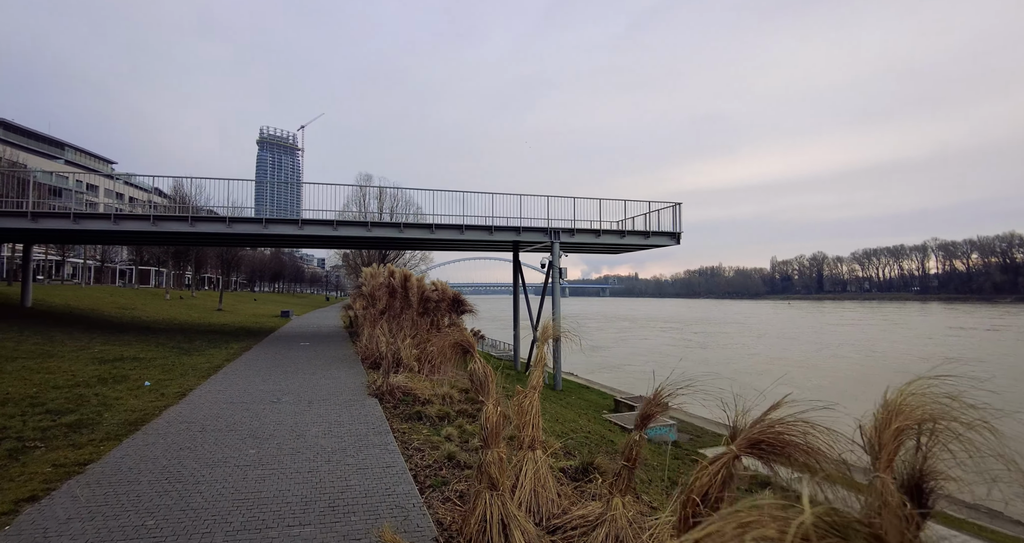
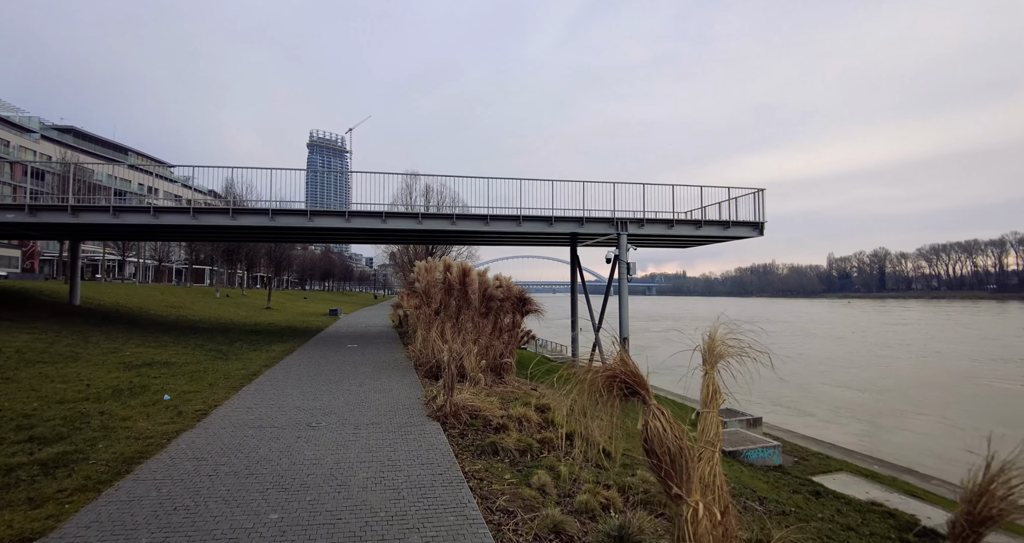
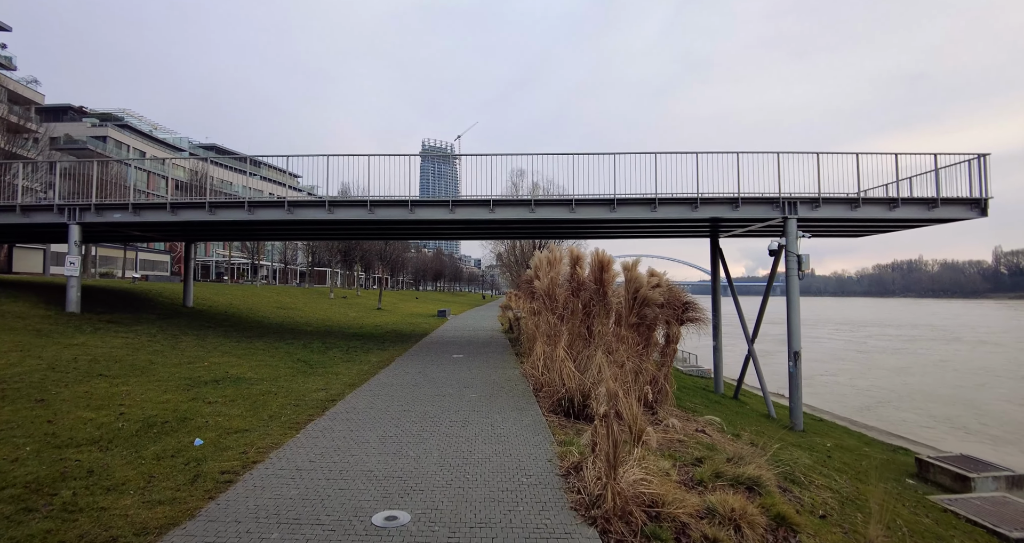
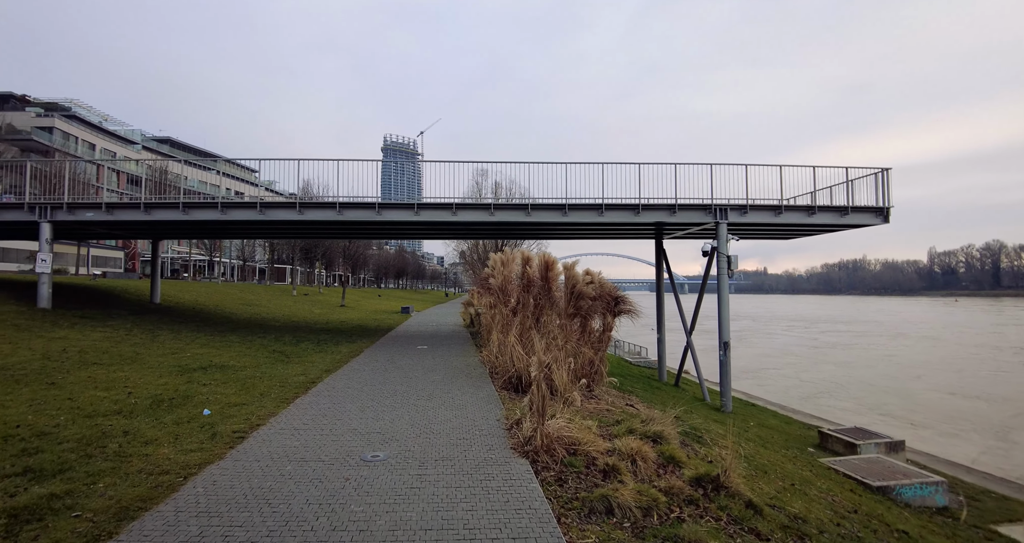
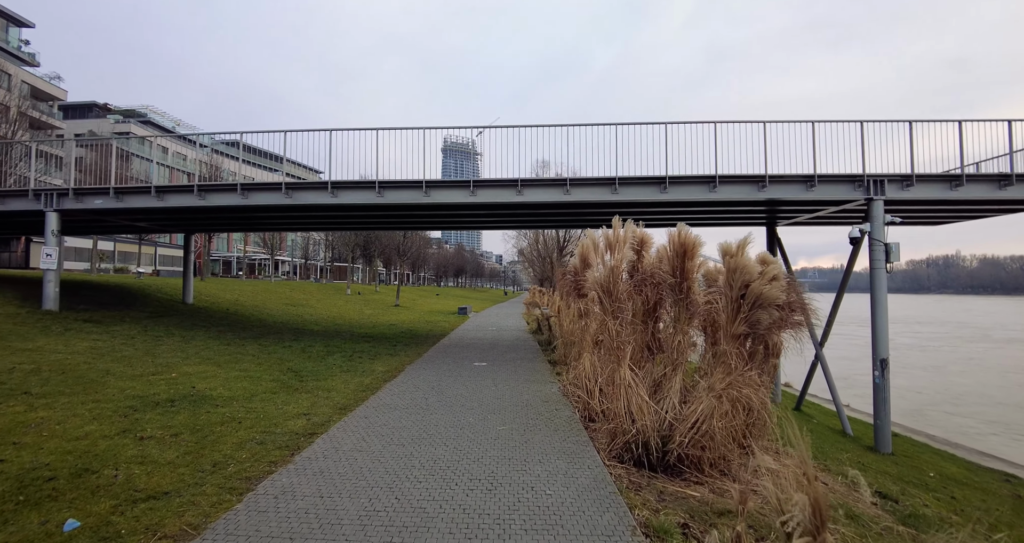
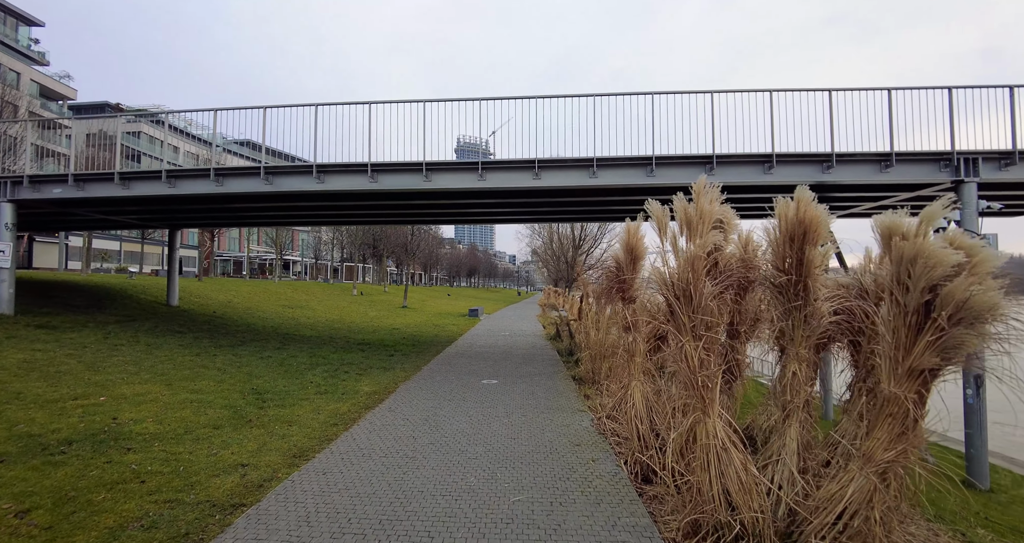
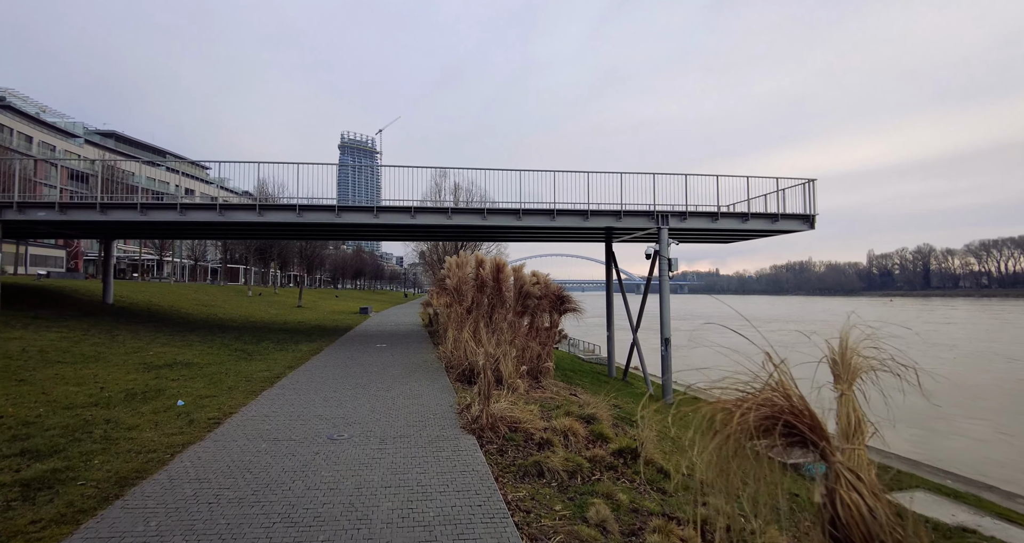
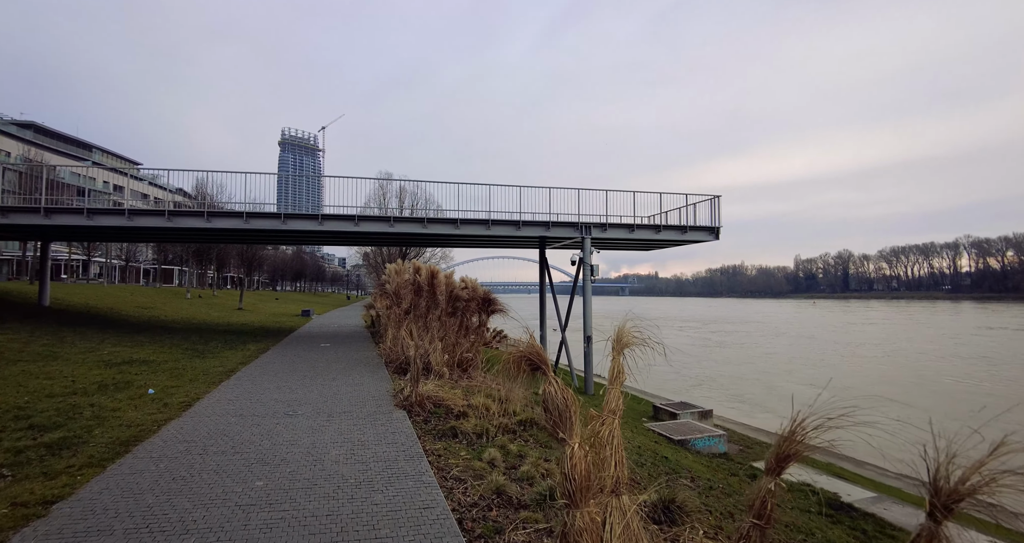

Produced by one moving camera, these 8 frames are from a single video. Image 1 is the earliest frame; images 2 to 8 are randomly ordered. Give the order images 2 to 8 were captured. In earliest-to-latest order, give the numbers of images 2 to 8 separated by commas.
8, 2, 7, 4, 3, 5, 6
